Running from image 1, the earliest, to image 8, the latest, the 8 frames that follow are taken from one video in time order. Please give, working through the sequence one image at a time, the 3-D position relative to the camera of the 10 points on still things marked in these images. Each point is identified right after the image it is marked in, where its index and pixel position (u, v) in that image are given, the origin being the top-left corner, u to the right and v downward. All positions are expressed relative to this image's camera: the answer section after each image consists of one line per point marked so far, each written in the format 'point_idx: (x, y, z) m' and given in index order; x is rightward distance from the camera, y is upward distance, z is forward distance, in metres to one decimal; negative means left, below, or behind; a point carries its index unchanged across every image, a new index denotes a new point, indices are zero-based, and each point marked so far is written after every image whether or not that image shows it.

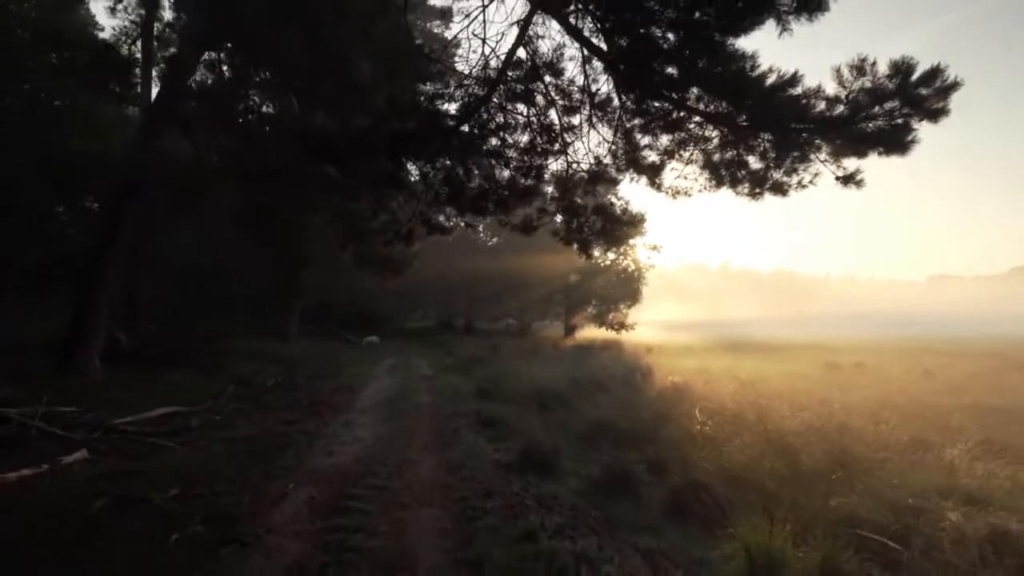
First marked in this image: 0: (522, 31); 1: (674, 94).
0: (+0.1, +2.9, +8.4) m
1: (+1.7, +1.9, +7.3) m
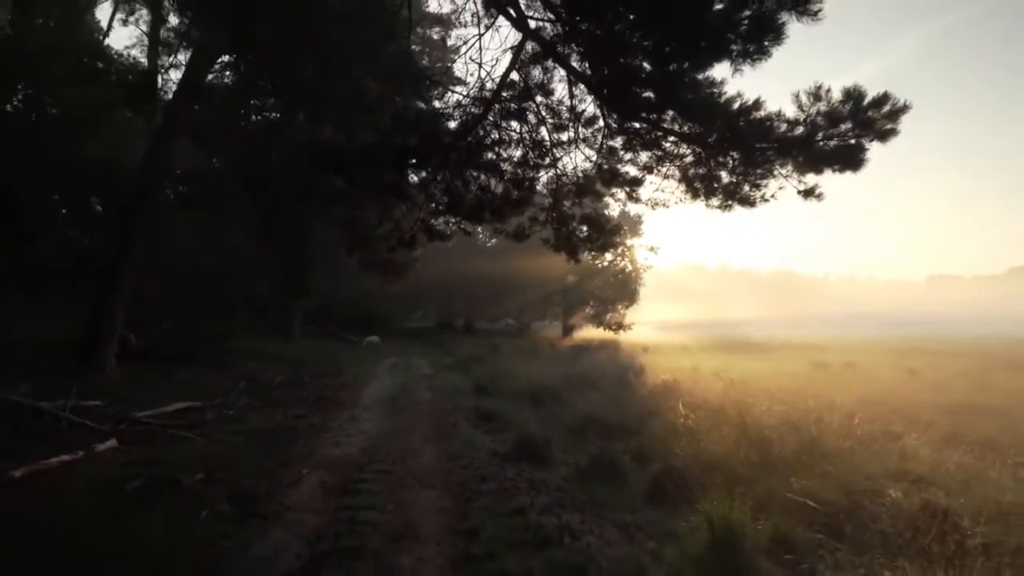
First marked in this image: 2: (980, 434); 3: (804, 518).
0: (0.0, +2.9, +9.2) m
1: (+1.6, +1.9, +8.1) m
2: (+7.9, -2.5, +12.5) m
3: (+2.7, -2.0, +6.9) m
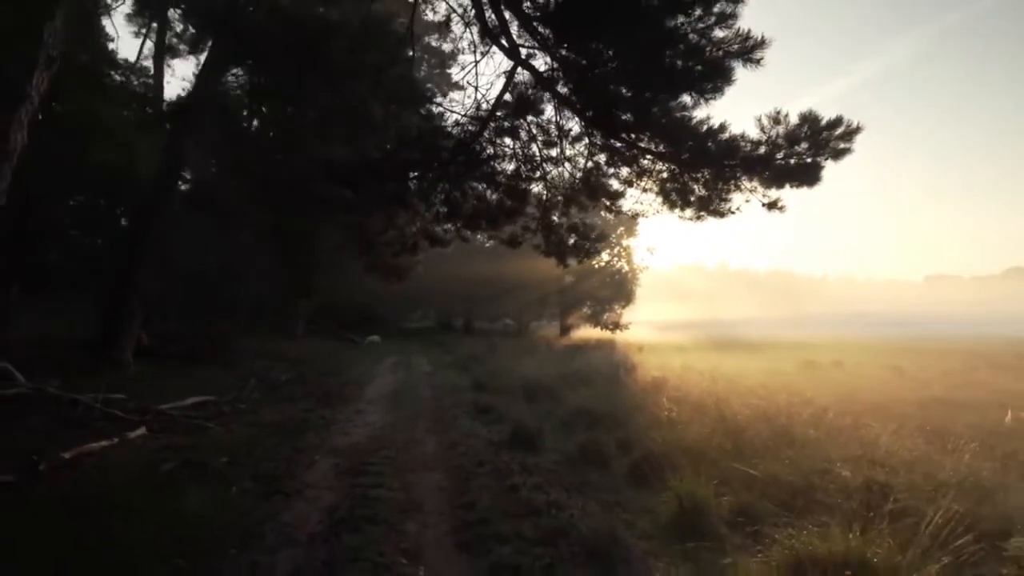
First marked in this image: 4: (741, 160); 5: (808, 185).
0: (-0.1, +2.9, +10.2) m
1: (+1.5, +1.9, +9.0) m
2: (+7.8, -2.5, +13.5) m
3: (+2.6, -2.1, +7.8) m
4: (+2.8, +1.6, +9.1) m
5: (+3.7, +1.3, +9.2) m
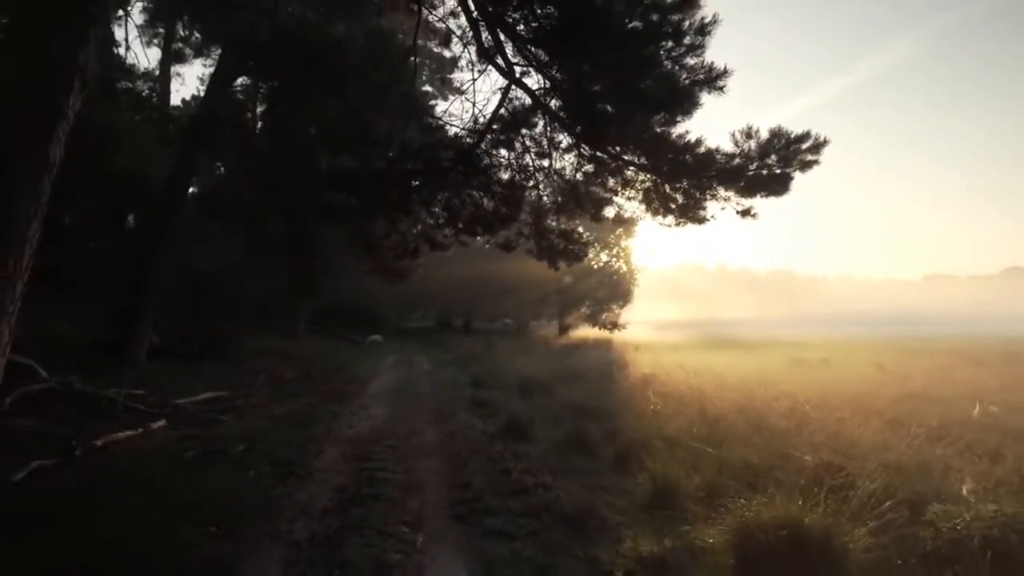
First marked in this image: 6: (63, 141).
0: (-0.1, +2.8, +11.0) m
1: (+1.4, +1.9, +9.9) m
2: (+7.7, -2.5, +14.3) m
3: (+2.5, -2.1, +8.6) m
4: (+2.7, +1.6, +9.9) m
5: (+3.6, +1.3, +10.1) m
6: (-5.3, +1.7, +8.8) m
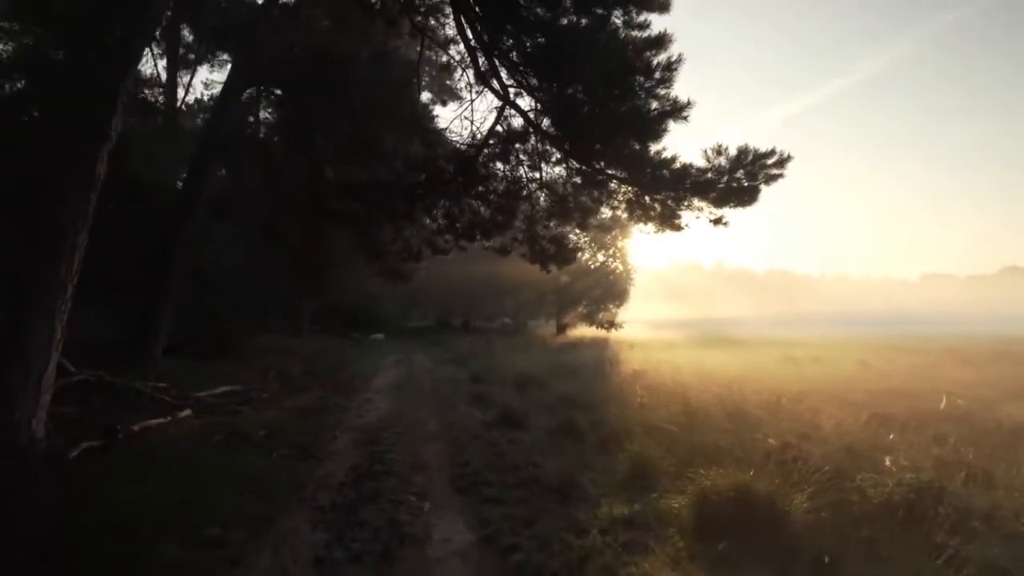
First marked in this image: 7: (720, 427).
0: (-0.2, +2.8, +12.1) m
1: (+1.3, +1.8, +10.9) m
2: (+7.6, -2.5, +15.4) m
3: (+2.4, -2.1, +9.7) m
4: (+2.7, +1.5, +11.0) m
5: (+3.5, +1.3, +11.1) m
6: (-5.4, +1.7, +9.9) m
7: (+3.3, -2.2, +11.6) m
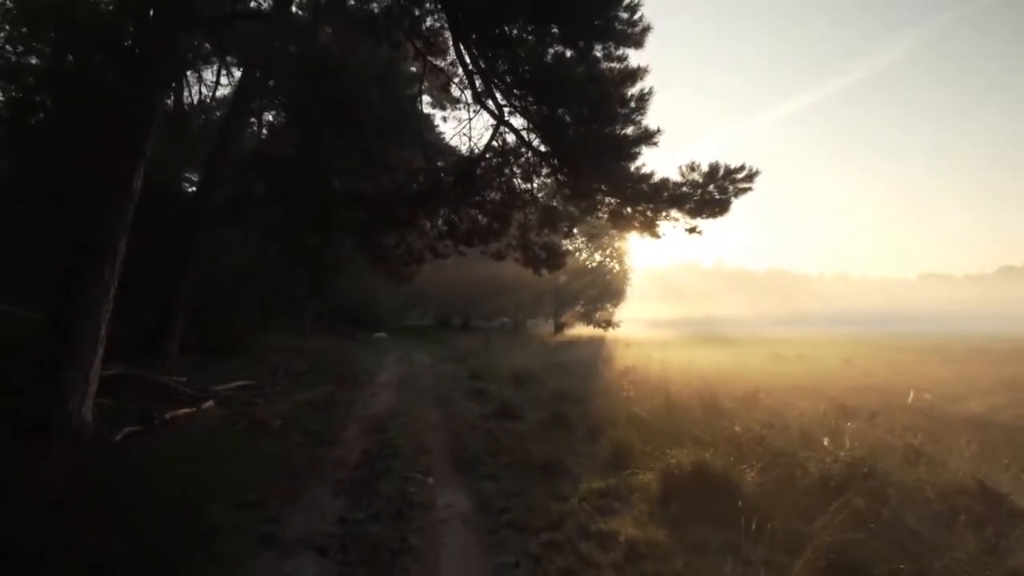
0: (-0.3, +2.8, +13.2) m
1: (+1.2, +1.8, +12.1) m
2: (+7.5, -2.6, +16.5) m
3: (+2.3, -2.2, +10.9) m
4: (+2.6, +1.5, +12.2) m
5: (+3.4, +1.2, +12.3) m
6: (-5.5, +1.7, +11.0) m
7: (+3.2, -2.2, +12.8) m
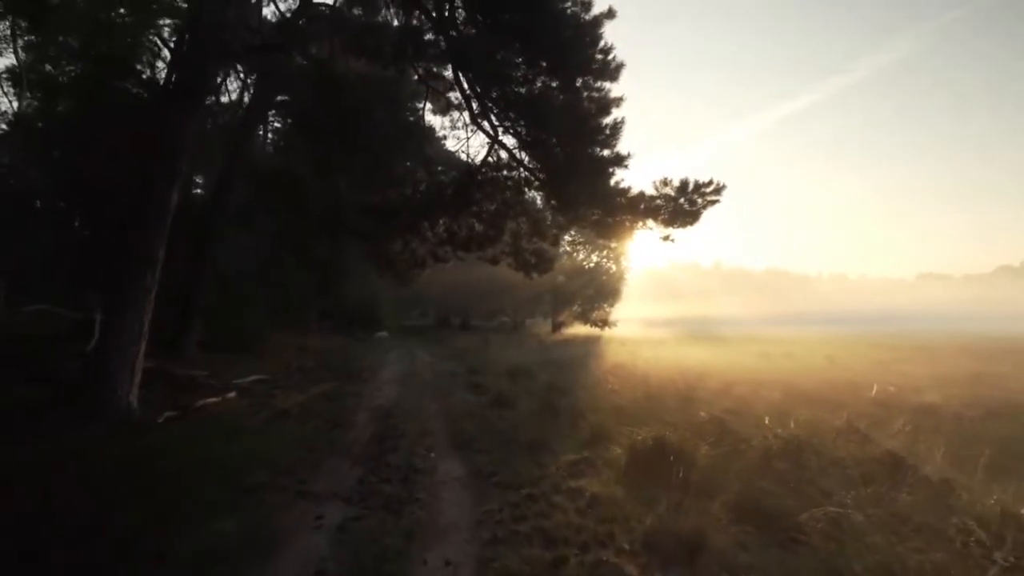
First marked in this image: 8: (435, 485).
0: (-0.5, +2.7, +14.7) m
1: (+1.1, +1.8, +13.6) m
2: (+7.4, -2.6, +18.0) m
3: (+2.2, -2.2, +12.4) m
4: (+2.4, +1.5, +13.6) m
5: (+3.3, +1.2, +13.8) m
6: (-5.6, +1.6, +12.5) m
7: (+3.0, -2.3, +14.3) m
8: (-0.9, -2.2, +8.2) m
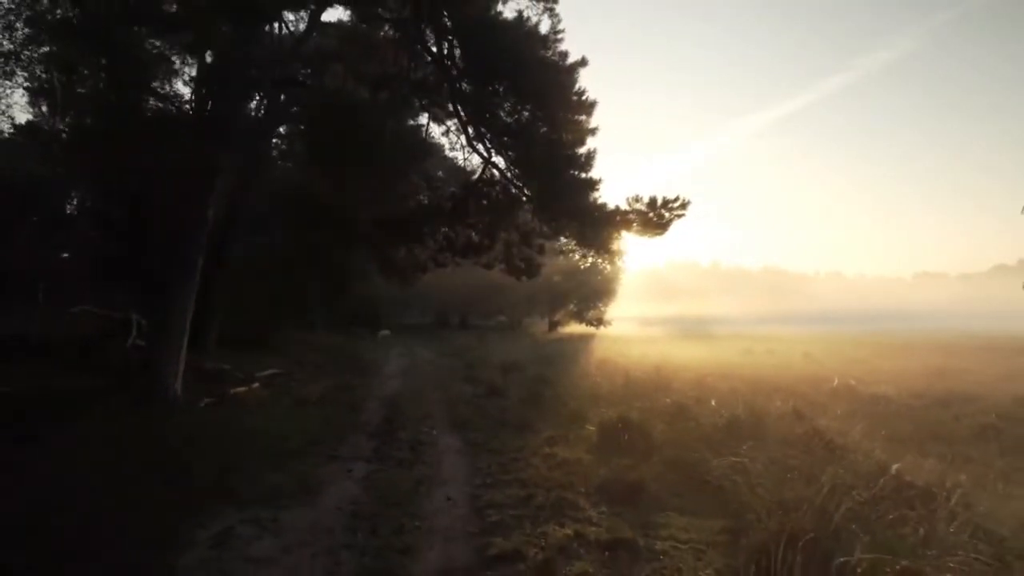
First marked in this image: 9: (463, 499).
0: (-0.6, +2.7, +16.7) m
1: (+0.9, +1.7, +15.5) m
2: (+7.2, -2.6, +20.0) m
3: (+2.0, -2.3, +14.3) m
4: (+2.3, +1.4, +15.6) m
5: (+3.1, +1.1, +15.7) m
6: (-5.8, +1.6, +14.4) m
7: (+2.9, -2.3, +16.2) m
8: (-1.0, -2.3, +10.2) m
9: (-0.5, -2.2, +7.6) m
